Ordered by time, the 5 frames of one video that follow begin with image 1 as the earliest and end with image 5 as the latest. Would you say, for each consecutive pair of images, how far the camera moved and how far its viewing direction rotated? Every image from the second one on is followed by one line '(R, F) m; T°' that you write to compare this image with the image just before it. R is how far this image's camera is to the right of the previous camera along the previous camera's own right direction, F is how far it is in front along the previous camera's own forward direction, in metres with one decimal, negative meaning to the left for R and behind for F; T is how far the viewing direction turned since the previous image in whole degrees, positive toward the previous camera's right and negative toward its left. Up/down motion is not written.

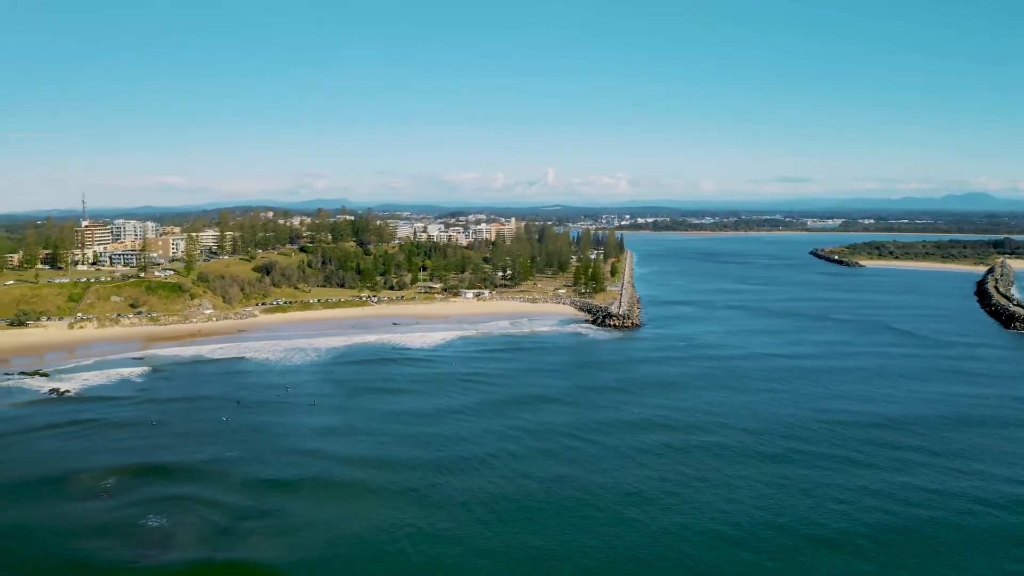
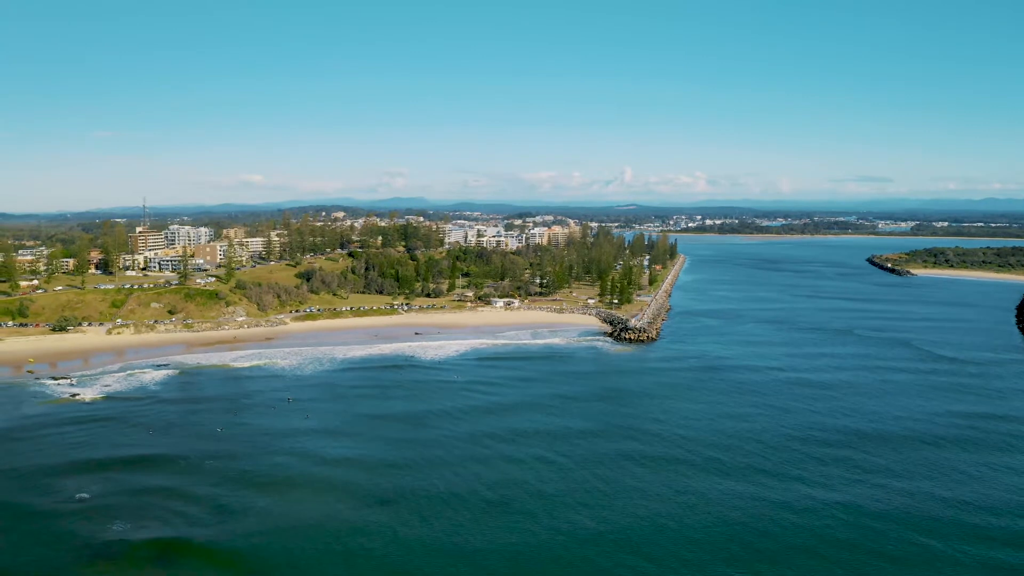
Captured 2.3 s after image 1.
(+1.7, -0.3) m; -4°
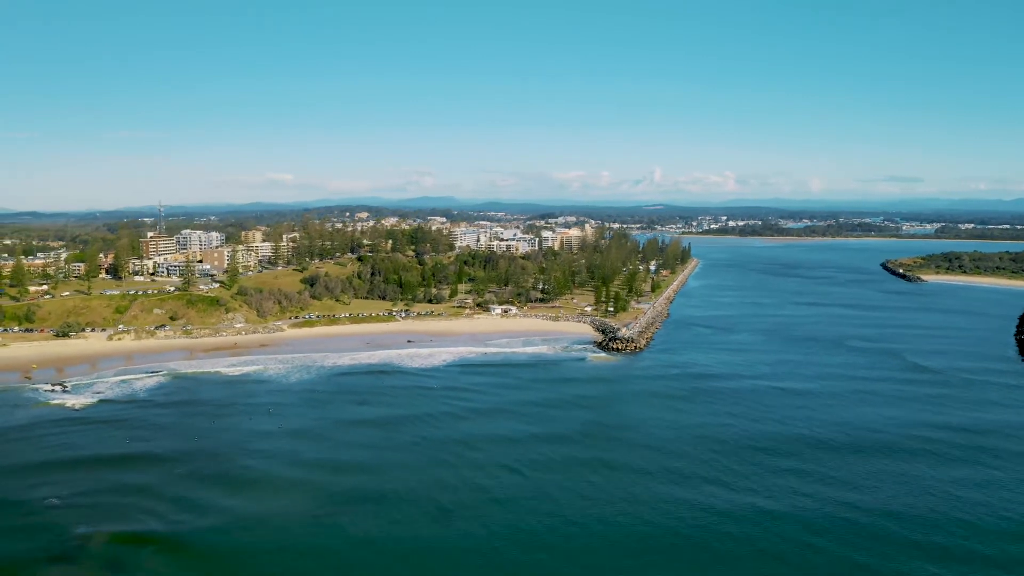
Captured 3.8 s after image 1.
(+1.3, -0.8) m; -1°
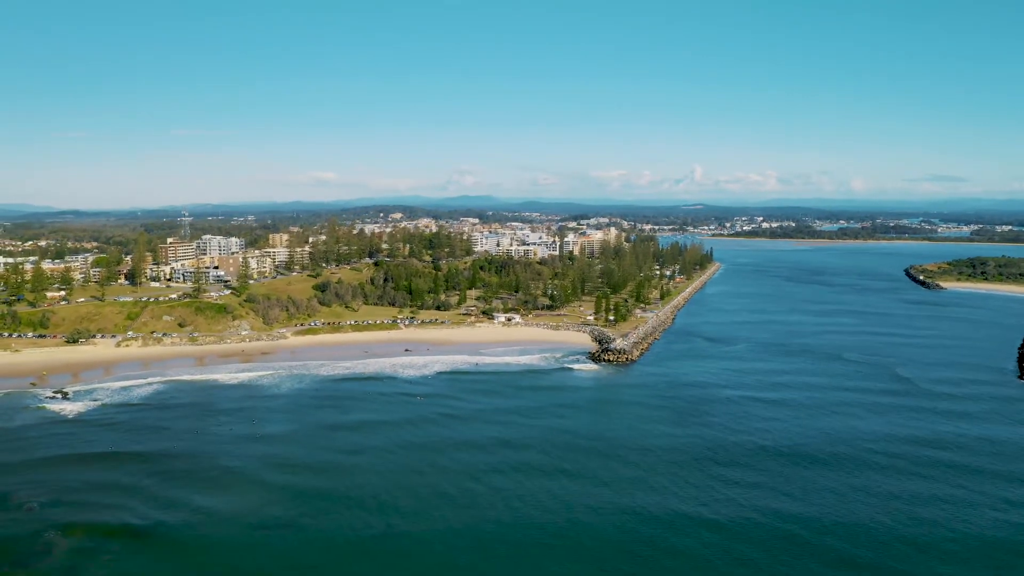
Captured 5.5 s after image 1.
(+1.6, -0.9) m; -2°
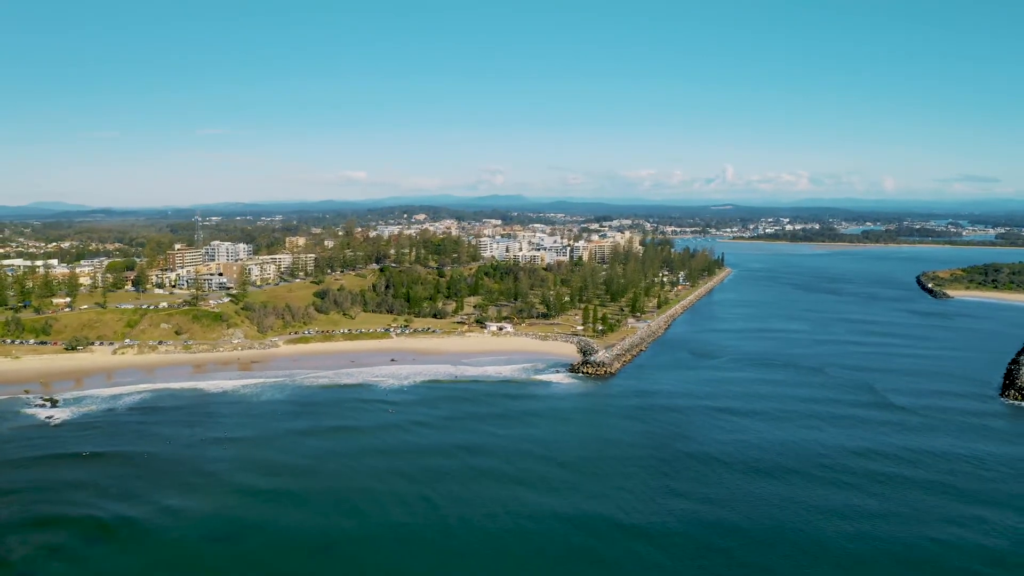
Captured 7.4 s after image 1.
(+1.7, -1.3) m; -1°
